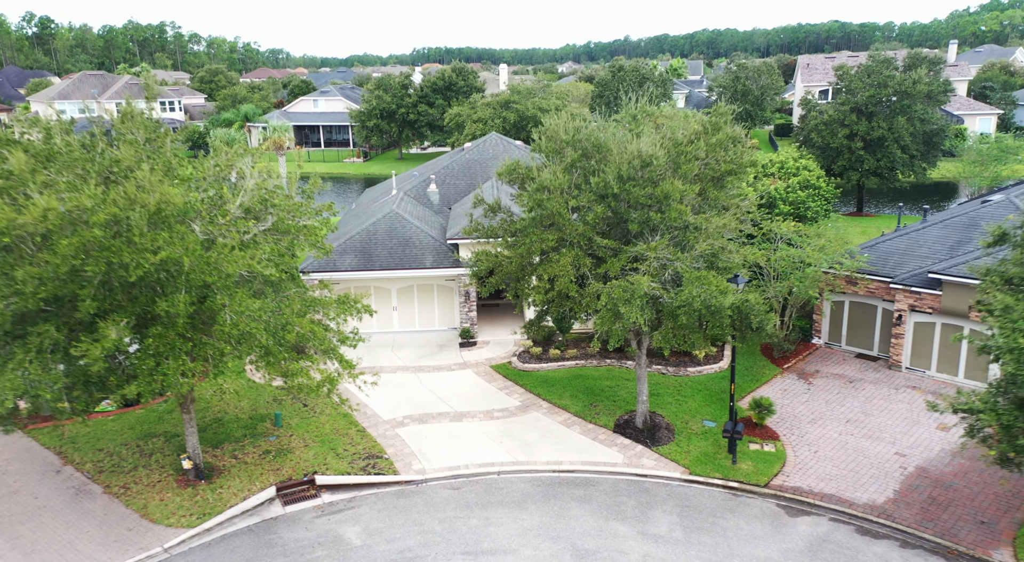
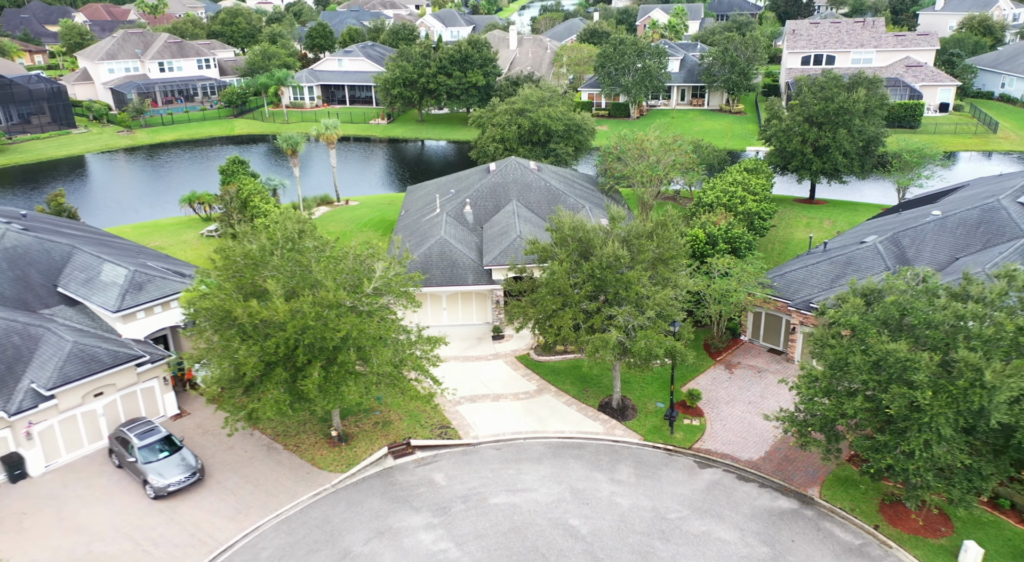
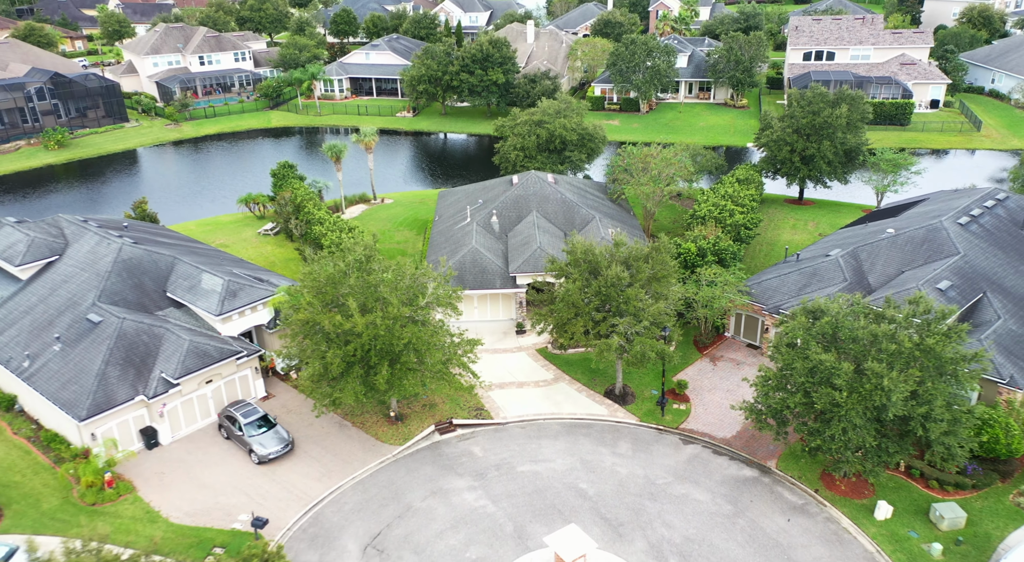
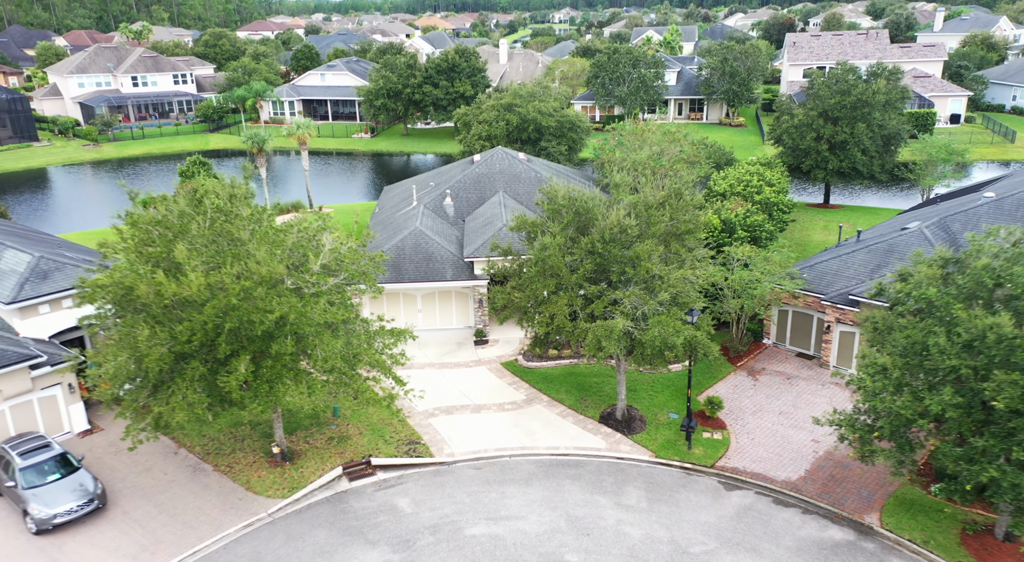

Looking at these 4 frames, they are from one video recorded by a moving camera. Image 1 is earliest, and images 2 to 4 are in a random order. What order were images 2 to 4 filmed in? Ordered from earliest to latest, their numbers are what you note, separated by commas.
4, 2, 3
